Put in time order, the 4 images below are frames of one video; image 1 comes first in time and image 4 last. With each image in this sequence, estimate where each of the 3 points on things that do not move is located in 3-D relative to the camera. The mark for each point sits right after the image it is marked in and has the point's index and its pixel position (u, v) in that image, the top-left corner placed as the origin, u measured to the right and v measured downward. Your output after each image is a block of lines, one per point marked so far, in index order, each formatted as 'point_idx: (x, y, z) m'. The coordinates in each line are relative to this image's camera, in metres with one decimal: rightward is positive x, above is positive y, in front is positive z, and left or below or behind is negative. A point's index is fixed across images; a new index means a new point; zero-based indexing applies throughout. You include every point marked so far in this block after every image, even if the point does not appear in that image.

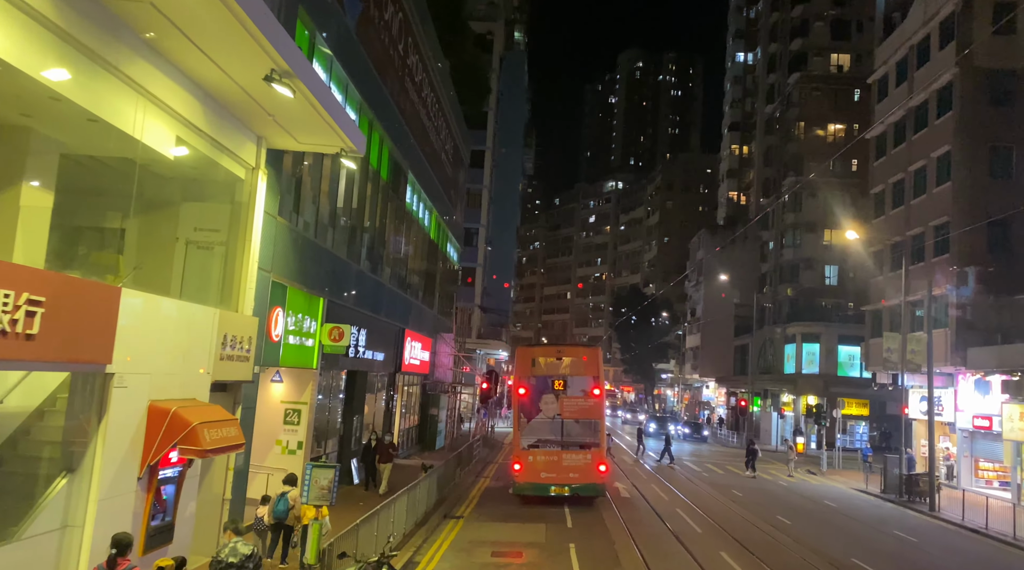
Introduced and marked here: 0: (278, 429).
0: (-4.9, -3.0, +18.0) m
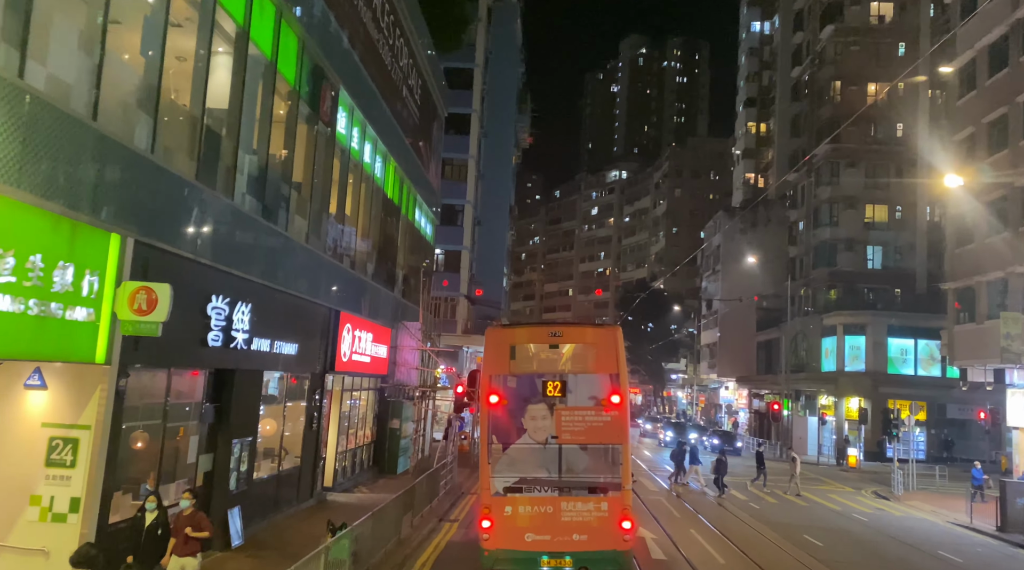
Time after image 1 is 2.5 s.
0: (-5.4, -2.2, +9.8) m
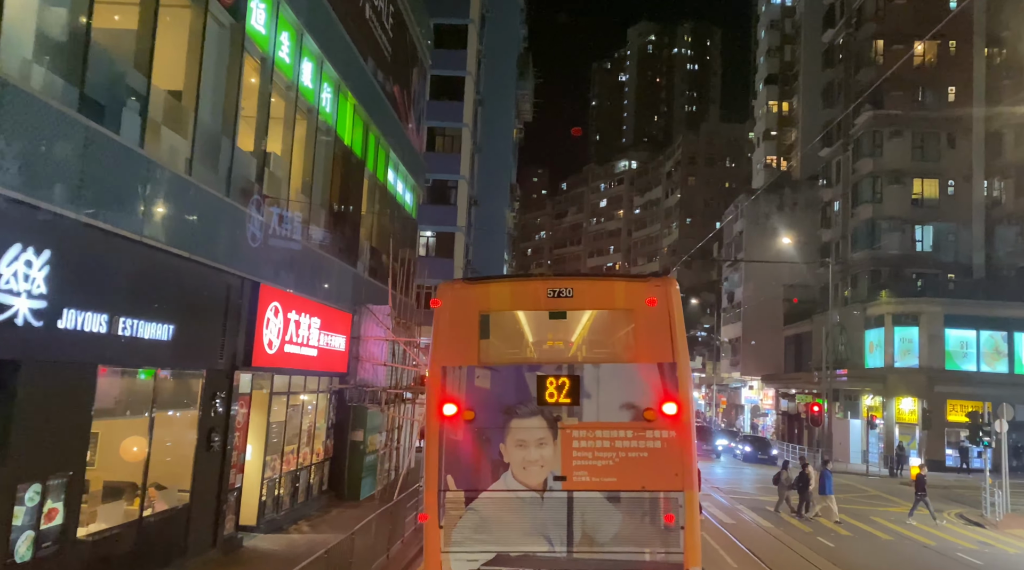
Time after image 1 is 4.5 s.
0: (-5.6, -1.5, +4.0) m
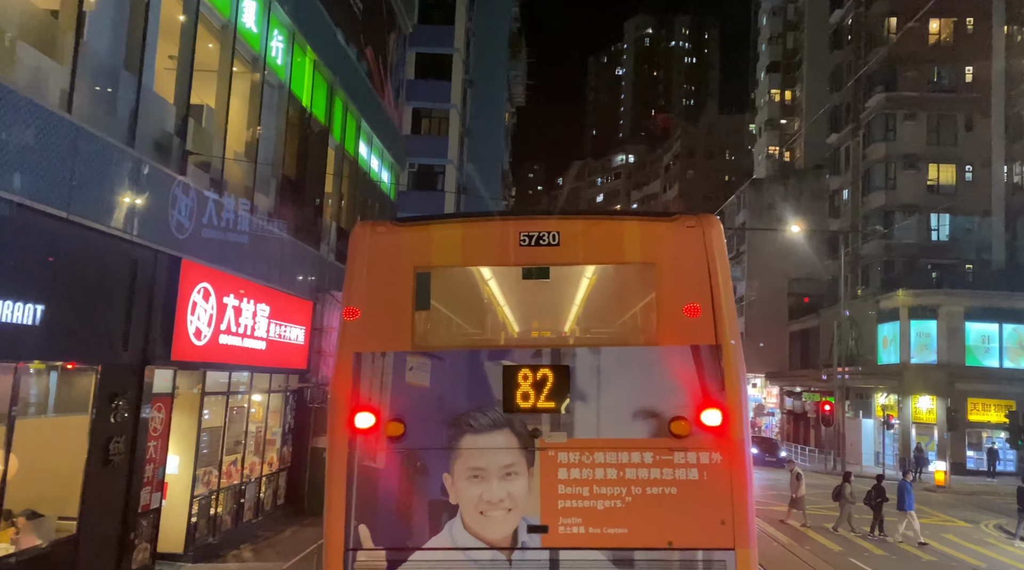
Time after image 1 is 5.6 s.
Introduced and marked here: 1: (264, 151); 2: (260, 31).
0: (-5.9, -1.2, +1.3) m
1: (-4.4, +2.4, +15.6) m
2: (-4.3, +4.4, +14.9) m
